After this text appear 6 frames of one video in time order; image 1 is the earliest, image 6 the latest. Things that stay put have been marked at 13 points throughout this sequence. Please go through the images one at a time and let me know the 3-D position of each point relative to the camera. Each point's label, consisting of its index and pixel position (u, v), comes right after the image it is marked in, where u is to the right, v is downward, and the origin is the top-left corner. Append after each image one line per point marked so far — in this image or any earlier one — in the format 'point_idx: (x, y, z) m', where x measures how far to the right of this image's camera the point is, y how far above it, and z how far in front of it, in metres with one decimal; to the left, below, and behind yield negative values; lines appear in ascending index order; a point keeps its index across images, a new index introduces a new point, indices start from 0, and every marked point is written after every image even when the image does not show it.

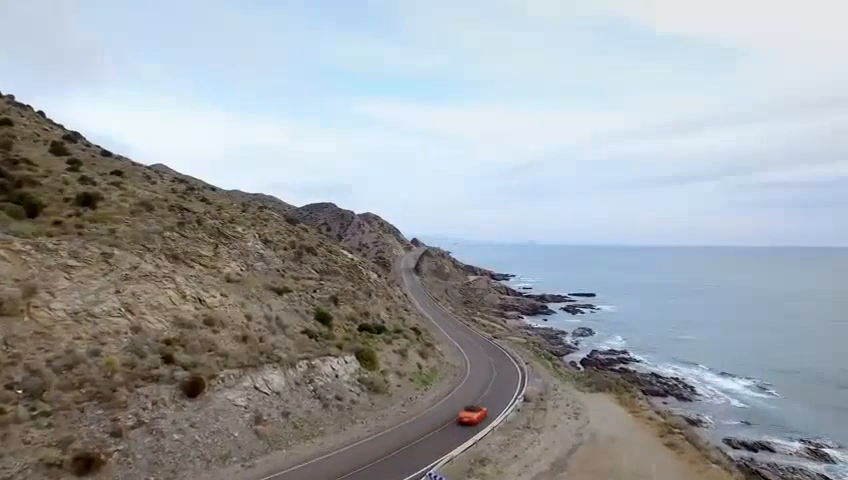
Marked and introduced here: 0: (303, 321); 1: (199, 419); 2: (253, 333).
0: (-5.2, -3.5, +20.2) m
1: (-5.8, -4.6, +11.9) m
2: (-6.2, -3.3, +16.8) m
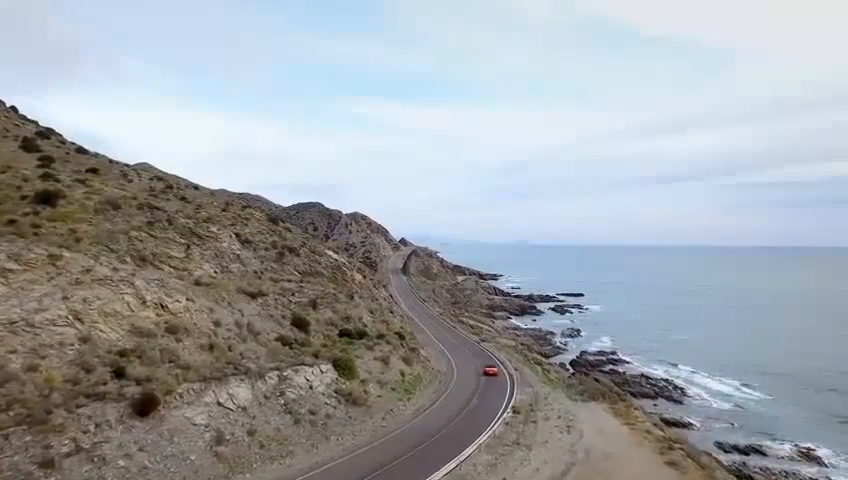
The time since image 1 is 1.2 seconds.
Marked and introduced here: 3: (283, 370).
0: (-5.9, -3.6, +18.9) m
1: (-6.3, -4.6, +10.7) m
2: (-6.8, -3.4, +15.5) m
3: (-4.5, -4.2, +15.0) m
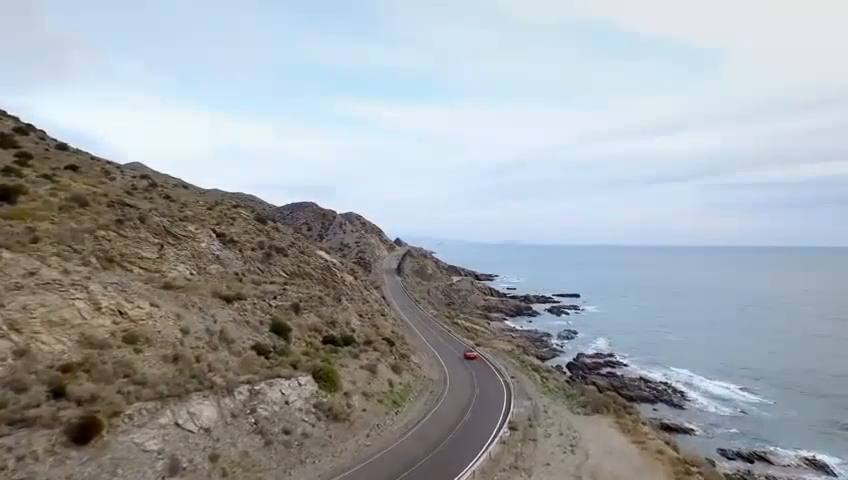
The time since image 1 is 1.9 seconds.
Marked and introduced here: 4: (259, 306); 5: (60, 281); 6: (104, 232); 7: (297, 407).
0: (-6.3, -3.6, +17.4) m
1: (-6.6, -4.6, +9.2) m
2: (-7.1, -3.3, +14.0) m
3: (-4.9, -4.1, +13.5) m
4: (-7.1, -2.8, +19.9) m
5: (-10.0, -1.1, +12.9) m
6: (-13.6, +0.3, +19.8) m
7: (-3.8, -5.0, +13.9) m
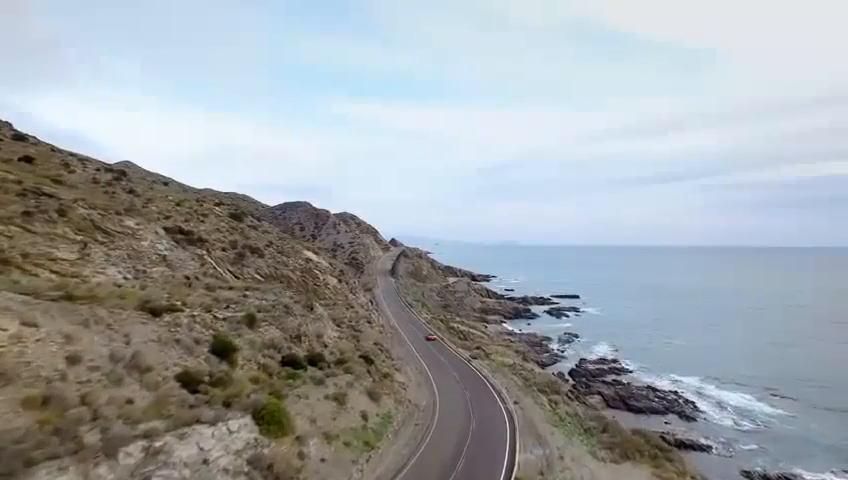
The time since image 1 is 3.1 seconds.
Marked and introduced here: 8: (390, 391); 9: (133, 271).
0: (-6.9, -3.4, +13.4) m
1: (-7.1, -4.5, +5.2) m
2: (-7.7, -3.2, +10.0) m
3: (-5.4, -4.0, +9.5) m
4: (-7.7, -2.7, +16.0) m
5: (-10.6, -1.0, +8.9) m
6: (-14.2, +0.5, +15.7) m
7: (-4.4, -4.9, +10.0) m
8: (-1.3, -6.1, +18.9) m
9: (-11.6, -1.2, +18.4) m
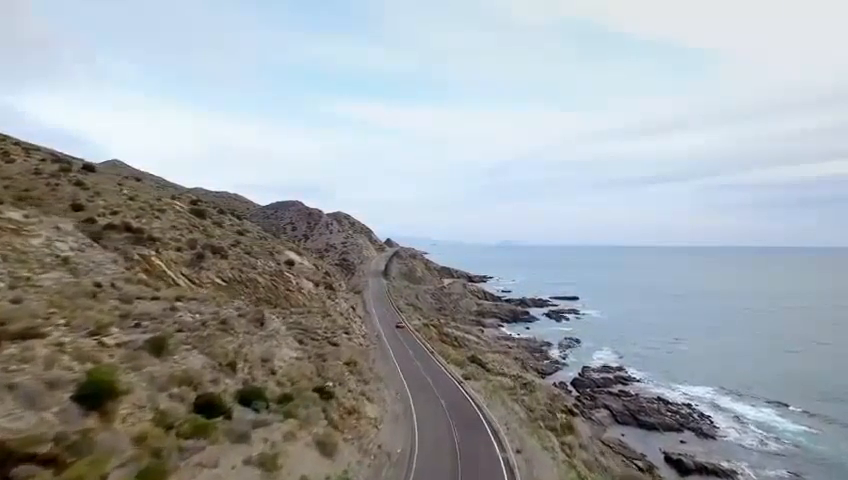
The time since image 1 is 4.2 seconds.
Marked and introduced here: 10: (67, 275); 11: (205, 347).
0: (-7.7, -3.3, +8.8) m
1: (-7.9, -4.4, +0.5) m
2: (-8.4, -3.1, +5.4) m
3: (-6.2, -3.9, +4.9) m
4: (-8.5, -2.6, +11.3) m
5: (-11.4, -0.9, +4.2) m
6: (-15.0, +0.6, +11.1) m
7: (-5.1, -4.7, +5.3) m
8: (-2.1, -6.0, +14.3) m
9: (-12.4, -1.1, +13.8) m
10: (-12.0, -1.2, +15.5) m
11: (-6.8, -3.3, +14.5) m
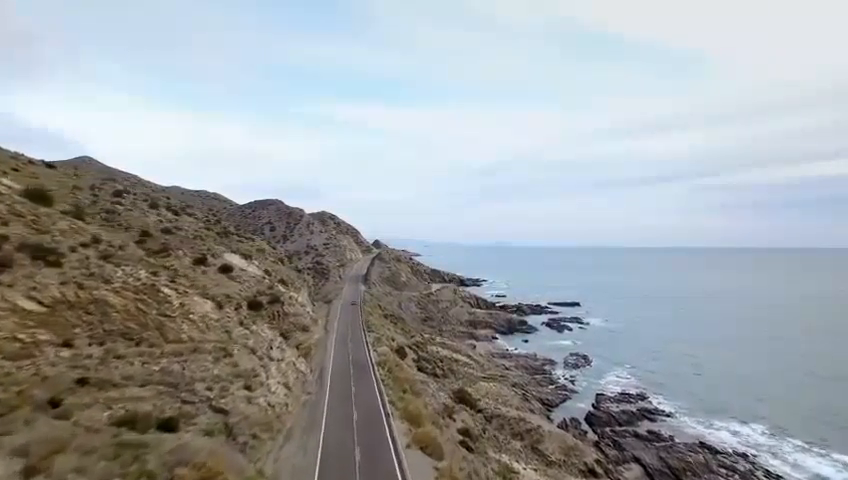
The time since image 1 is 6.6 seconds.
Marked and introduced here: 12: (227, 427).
0: (-9.4, -3.1, -3.4) m
1: (-9.5, -4.1, -11.7) m
2: (-10.1, -2.8, -6.8) m
3: (-7.9, -3.7, -7.3) m
4: (-10.3, -2.4, -0.9) m
5: (-13.0, -0.6, -8.0) m
6: (-16.8, +0.8, -1.2) m
7: (-6.8, -4.5, -6.8) m
8: (-3.9, -5.8, +2.2) m
9: (-14.2, -0.9, +1.5) m
10: (-13.8, -1.0, +3.3) m
11: (-8.6, -3.0, +2.3) m
12: (-7.0, -6.2, +17.0) m
